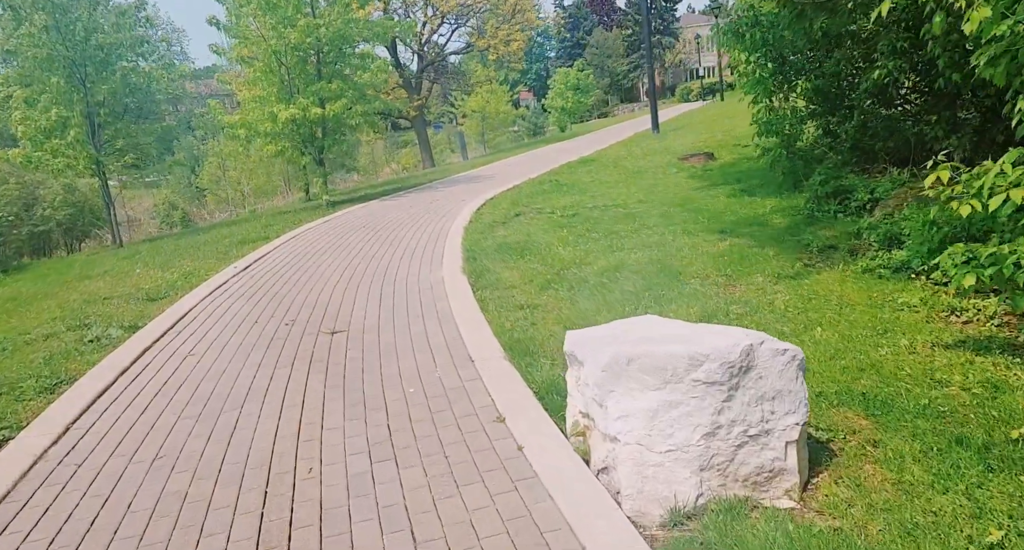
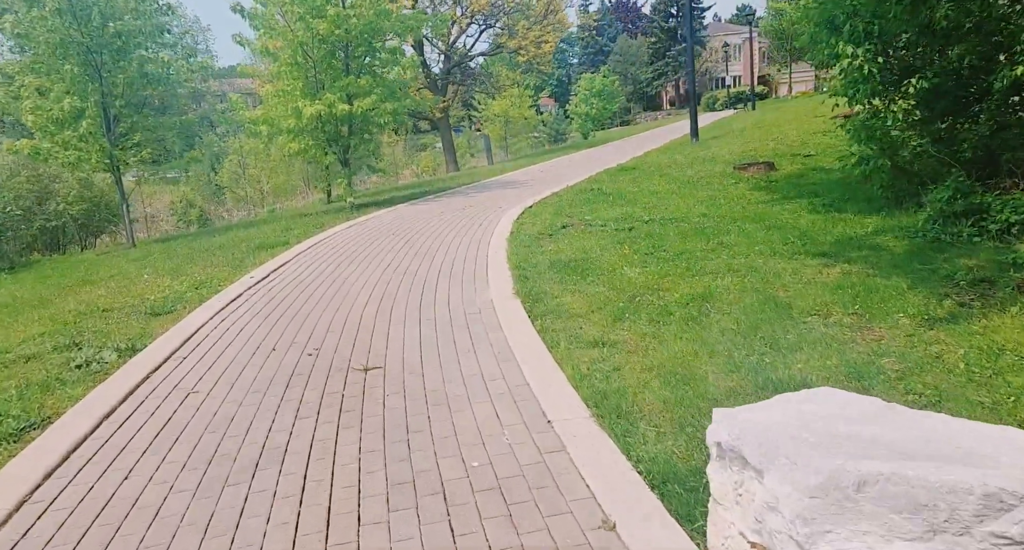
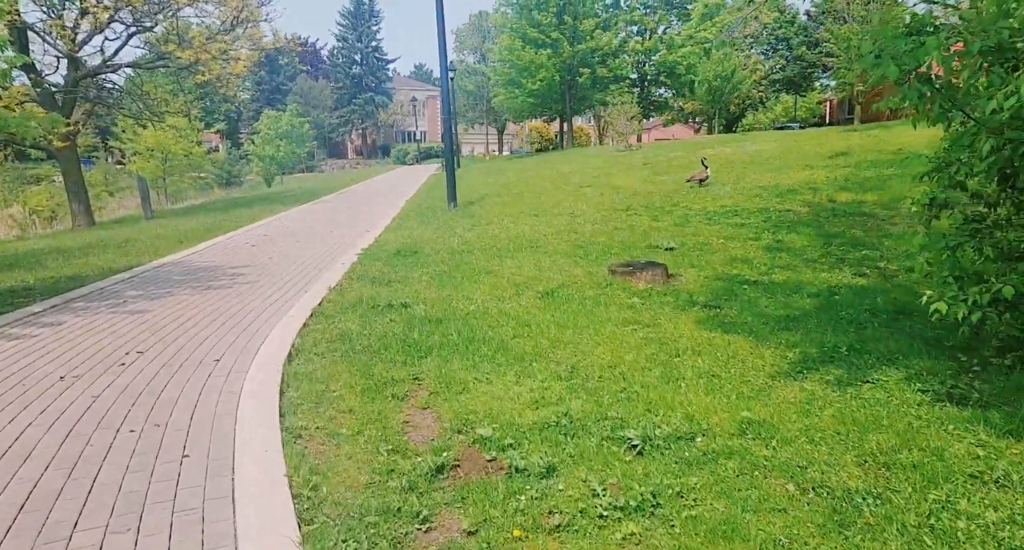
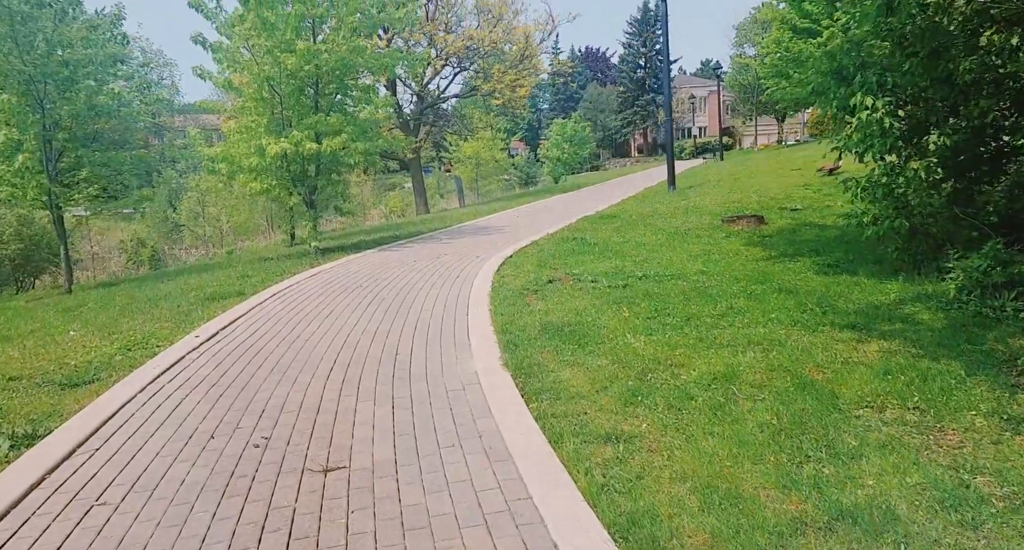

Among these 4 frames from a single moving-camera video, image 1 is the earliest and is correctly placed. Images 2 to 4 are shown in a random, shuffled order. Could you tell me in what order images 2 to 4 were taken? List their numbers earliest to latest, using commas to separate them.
2, 4, 3
